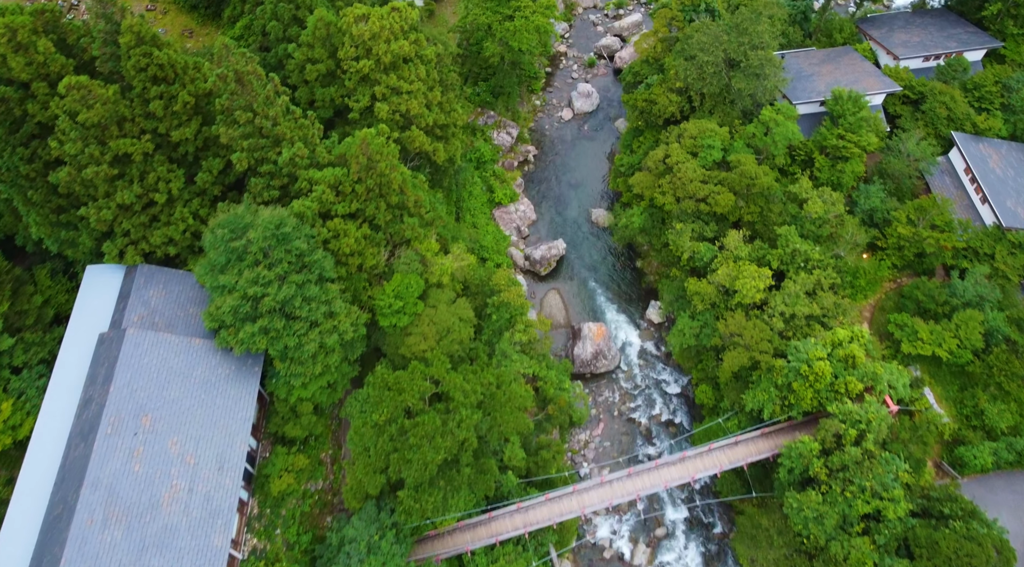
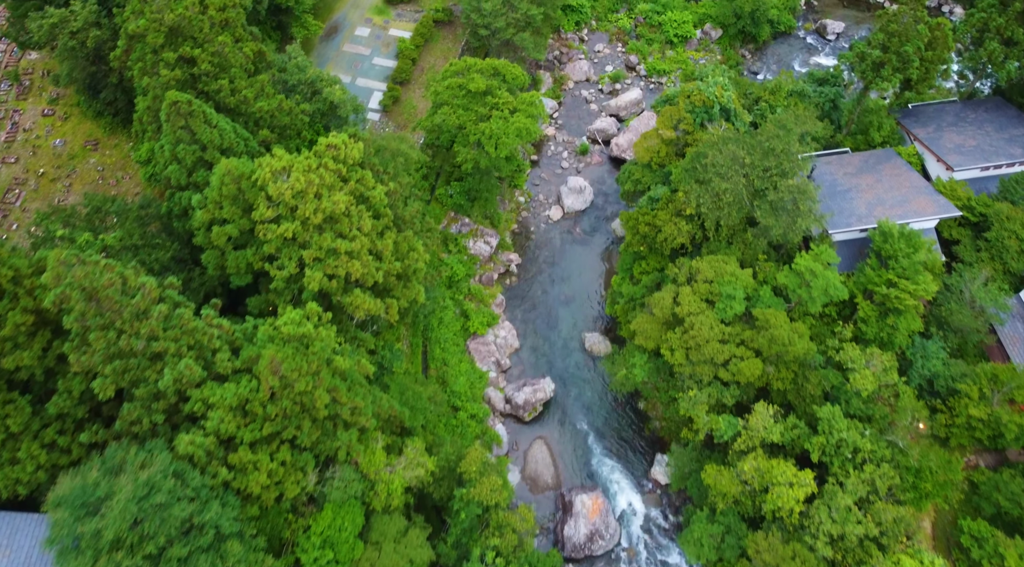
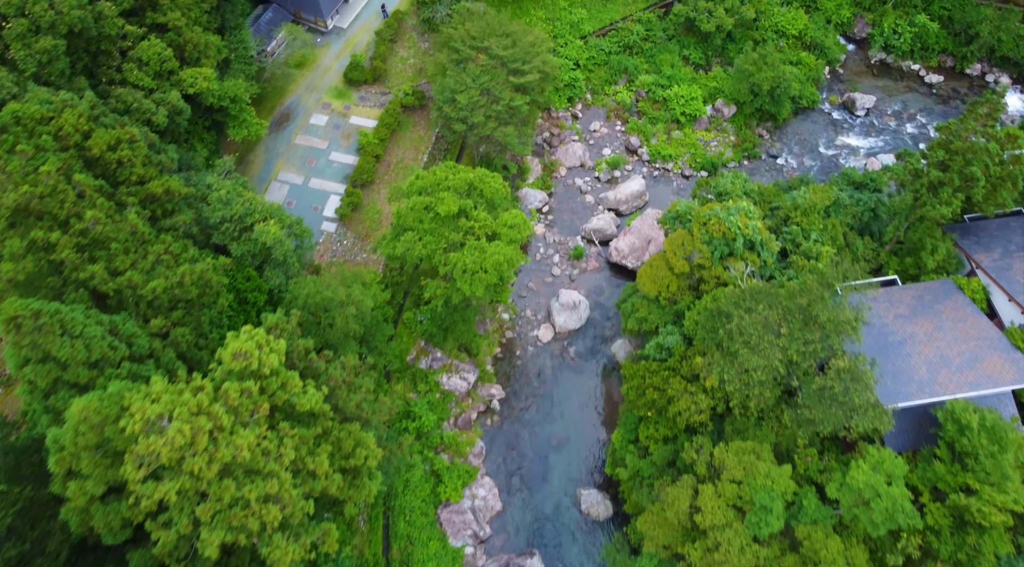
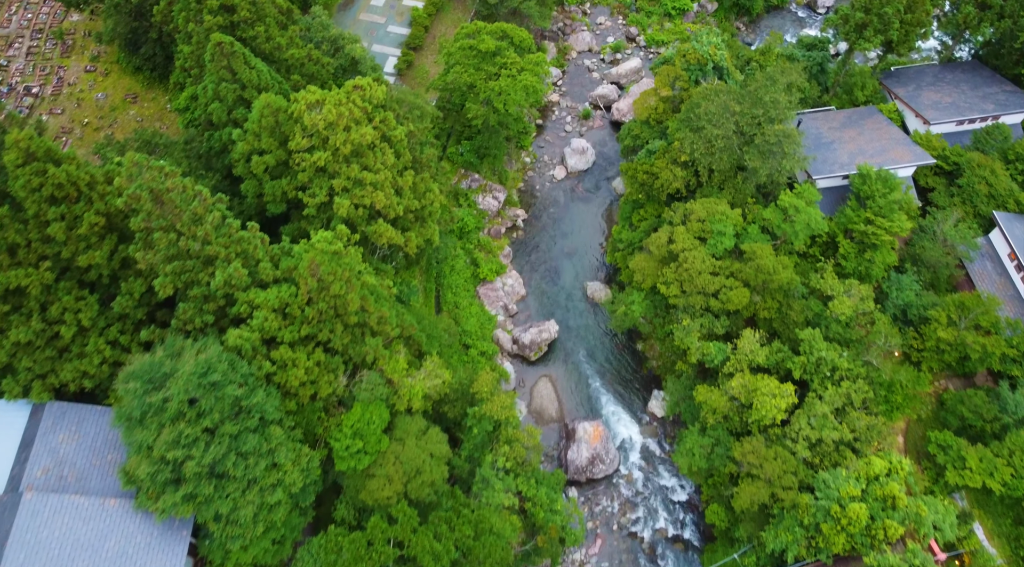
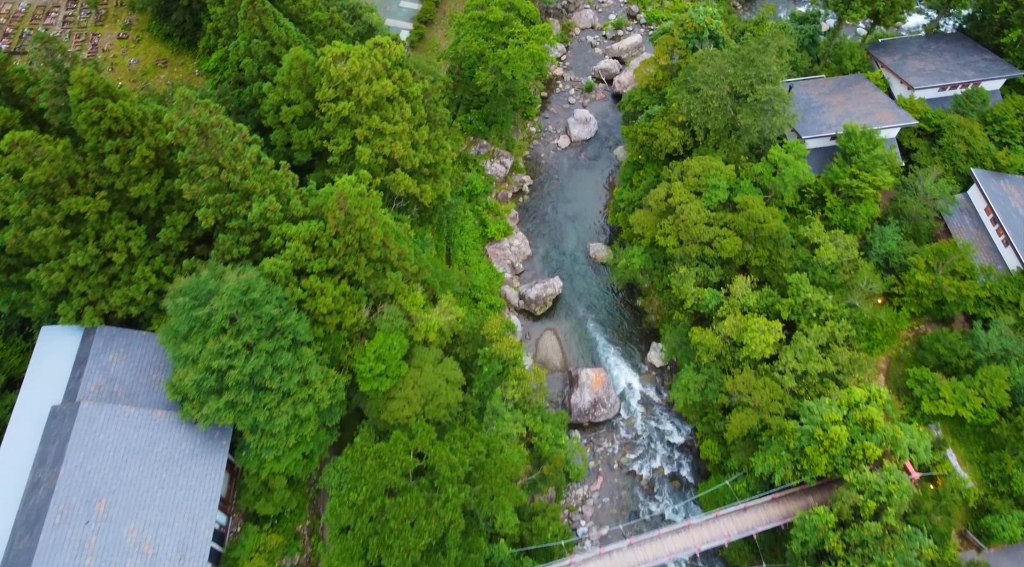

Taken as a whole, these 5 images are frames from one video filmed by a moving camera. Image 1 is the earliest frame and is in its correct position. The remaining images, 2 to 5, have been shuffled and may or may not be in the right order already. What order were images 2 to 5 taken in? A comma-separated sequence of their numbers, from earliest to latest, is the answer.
5, 4, 2, 3
